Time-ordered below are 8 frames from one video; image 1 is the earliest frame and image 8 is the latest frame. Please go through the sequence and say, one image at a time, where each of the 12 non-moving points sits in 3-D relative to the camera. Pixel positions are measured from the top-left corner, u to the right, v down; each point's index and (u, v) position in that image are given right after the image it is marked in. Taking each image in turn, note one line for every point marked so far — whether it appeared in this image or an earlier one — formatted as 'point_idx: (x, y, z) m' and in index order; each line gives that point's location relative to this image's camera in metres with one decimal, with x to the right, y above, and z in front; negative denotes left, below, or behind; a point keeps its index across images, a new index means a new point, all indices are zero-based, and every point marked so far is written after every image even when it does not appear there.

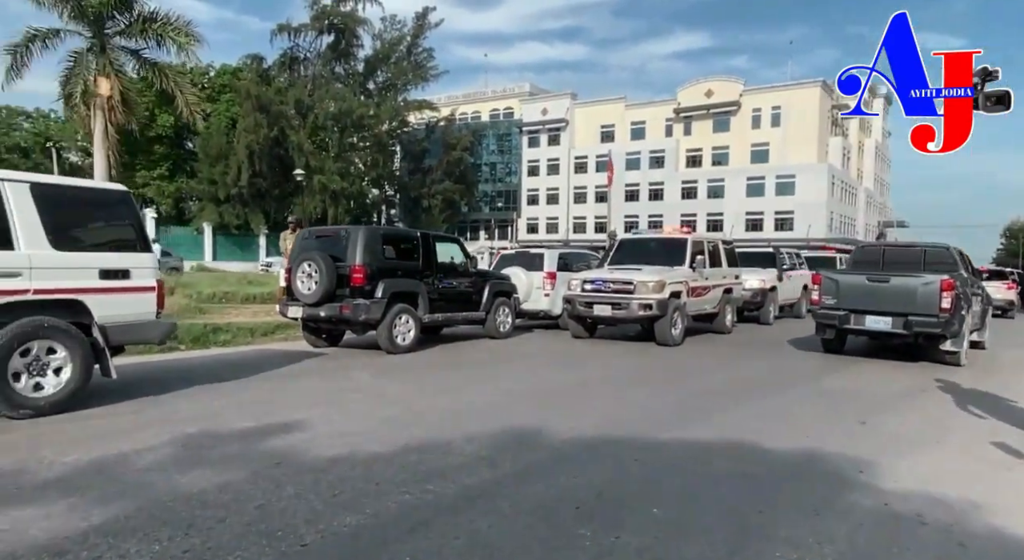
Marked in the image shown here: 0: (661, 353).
0: (+2.8, -1.4, +11.5) m
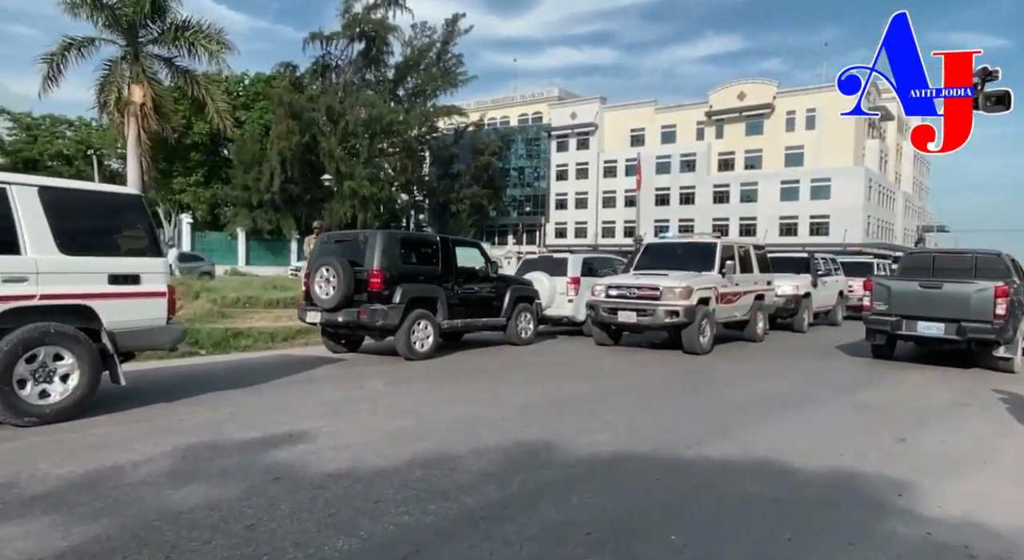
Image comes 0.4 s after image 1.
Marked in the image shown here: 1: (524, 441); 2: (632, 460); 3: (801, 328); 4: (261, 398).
0: (+3.1, -1.5, +11.1) m
1: (+0.1, -1.5, +5.5) m
2: (+1.0, -1.5, +5.0) m
3: (+7.5, -1.2, +16.1) m
4: (-3.1, -1.4, +7.5) m
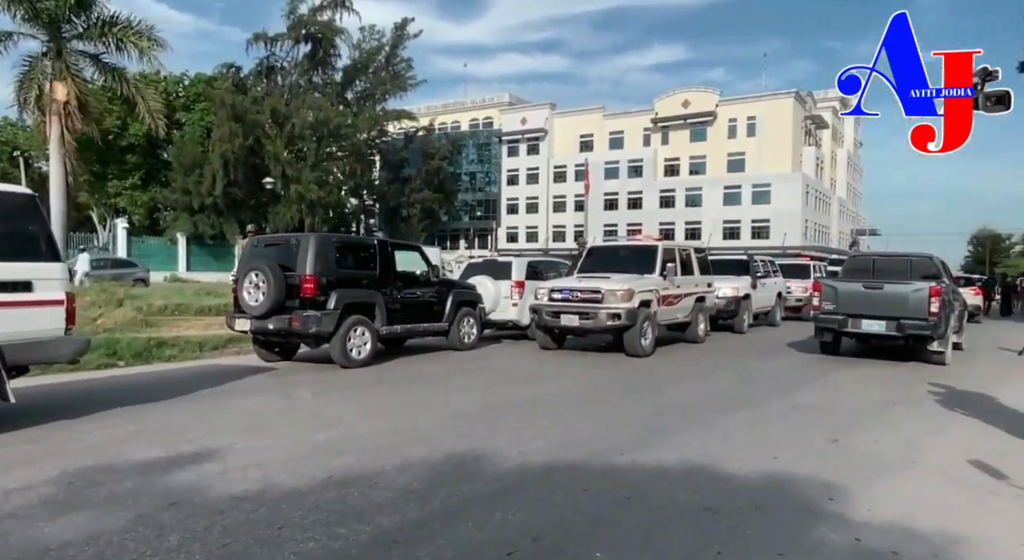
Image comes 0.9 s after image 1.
0: (+2.1, -1.5, +11.0) m
1: (-0.5, -1.5, +5.2) m
2: (+0.4, -1.5, +4.8) m
3: (+6.1, -1.3, +16.3) m
4: (-3.8, -1.5, +7.0) m
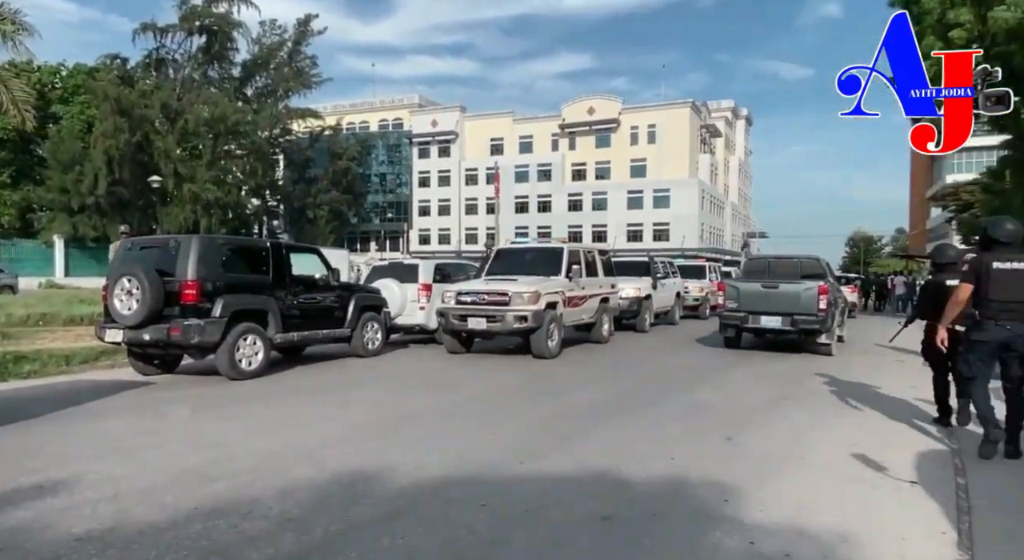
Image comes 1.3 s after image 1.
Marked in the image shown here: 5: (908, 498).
0: (+0.4, -1.6, +10.9) m
1: (-1.3, -1.5, +4.8) m
2: (-0.4, -1.5, +4.5) m
3: (+3.6, -1.3, +16.8) m
4: (-4.8, -1.6, +6.1) m
5: (+2.8, -1.6, +4.4) m
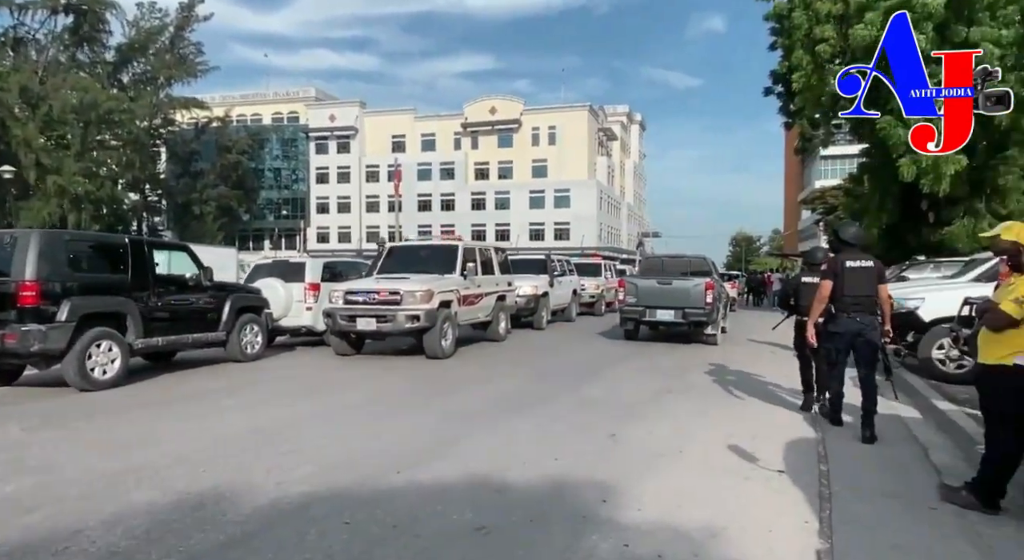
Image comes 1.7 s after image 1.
0: (-1.5, -1.5, +10.6) m
1: (-2.2, -1.5, +4.3) m
2: (-1.2, -1.5, +4.1) m
3: (+0.8, -1.2, +16.8) m
4: (-5.9, -1.6, +5.0) m
5: (+2.0, -1.5, +4.5) m
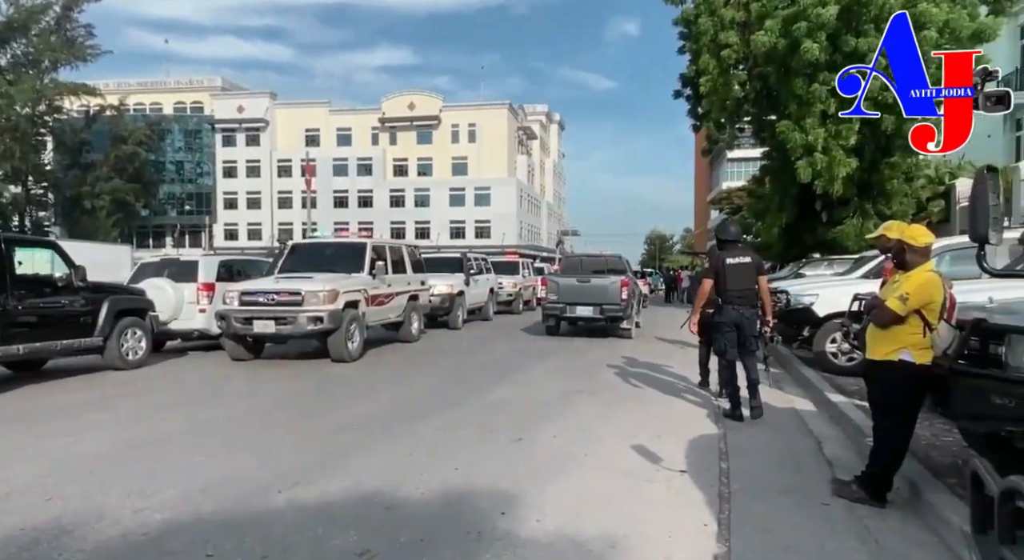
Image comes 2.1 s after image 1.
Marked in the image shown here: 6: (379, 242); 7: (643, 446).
0: (-2.9, -1.5, +10.0) m
1: (-2.9, -1.5, +3.7) m
2: (-1.9, -1.5, +3.7) m
3: (-1.5, -1.2, +16.5) m
4: (-6.6, -1.6, +3.9) m
5: (+1.2, -1.5, +4.5) m
6: (-2.7, +0.8, +12.4) m
7: (+1.2, -1.5, +5.5) m
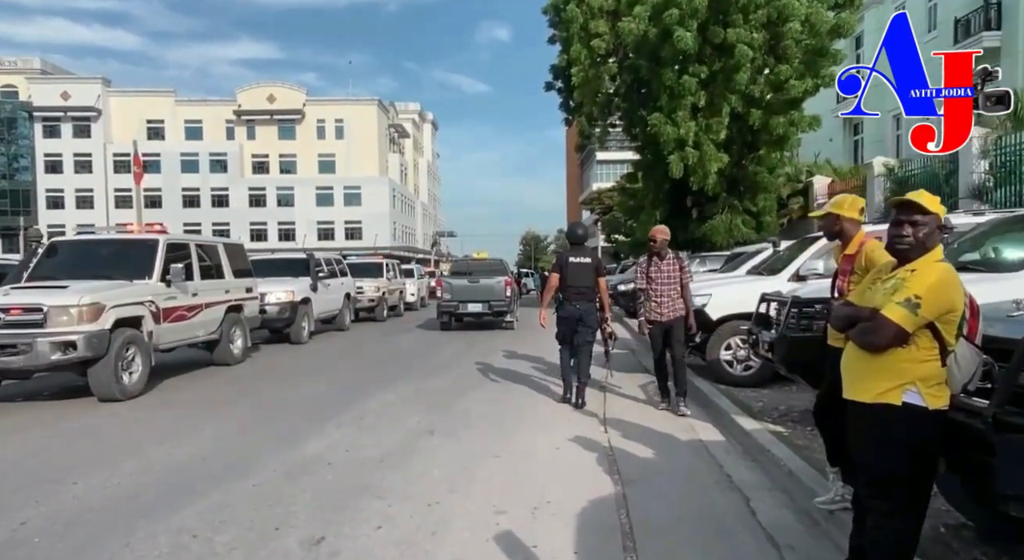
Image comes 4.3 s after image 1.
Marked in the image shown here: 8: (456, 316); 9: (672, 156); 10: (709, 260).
0: (-4.9, -1.6, +7.3) m
1: (-3.7, -1.6, +1.1) m
2: (-2.7, -1.6, +1.2) m
3: (-4.8, -1.3, +13.9) m
4: (-7.4, -1.8, +0.5) m
5: (+0.2, -1.5, +2.6) m
6: (-5.2, +0.7, +9.7) m
7: (0.0, -1.5, +3.7) m
8: (-1.4, -0.9, +16.6) m
9: (+5.0, +3.8, +19.2) m
10: (+5.6, +0.6, +17.4) m
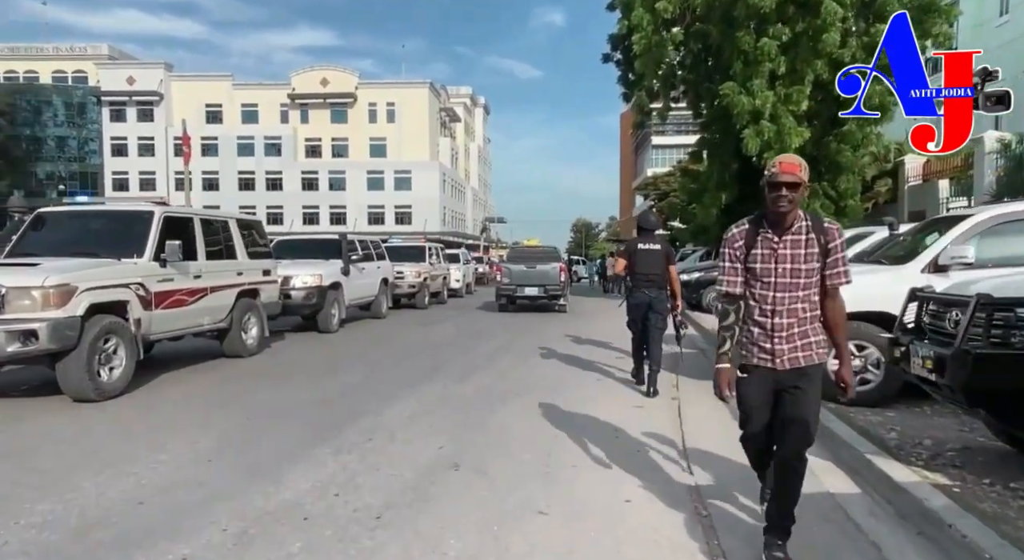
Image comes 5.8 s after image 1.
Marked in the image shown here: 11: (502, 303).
0: (-4.4, -1.4, +6.1) m
1: (-3.7, -1.5, -0.2) m
2: (-2.7, -1.5, -0.1) m
3: (-3.8, -1.0, +12.7) m
4: (-7.4, -1.6, -0.4) m
5: (+0.3, -1.5, +1.0) m
6: (-4.5, +0.9, +8.5) m
7: (+0.2, -1.4, +2.1) m
8: (-0.1, -0.6, +15.1) m
9: (+6.5, +4.1, +17.1) m
10: (+6.9, +0.8, +15.3) m
11: (-0.4, -0.6, +15.5) m
